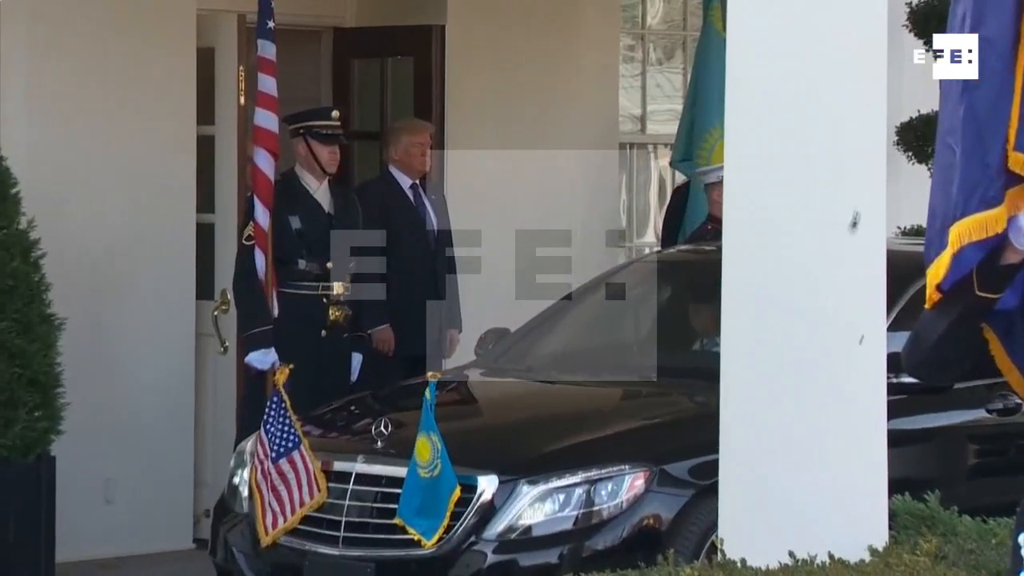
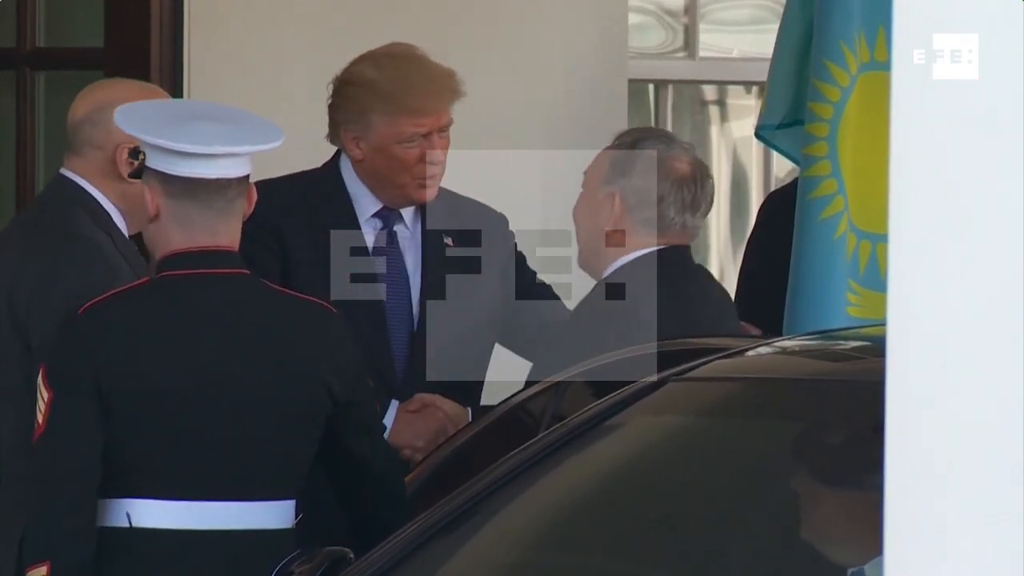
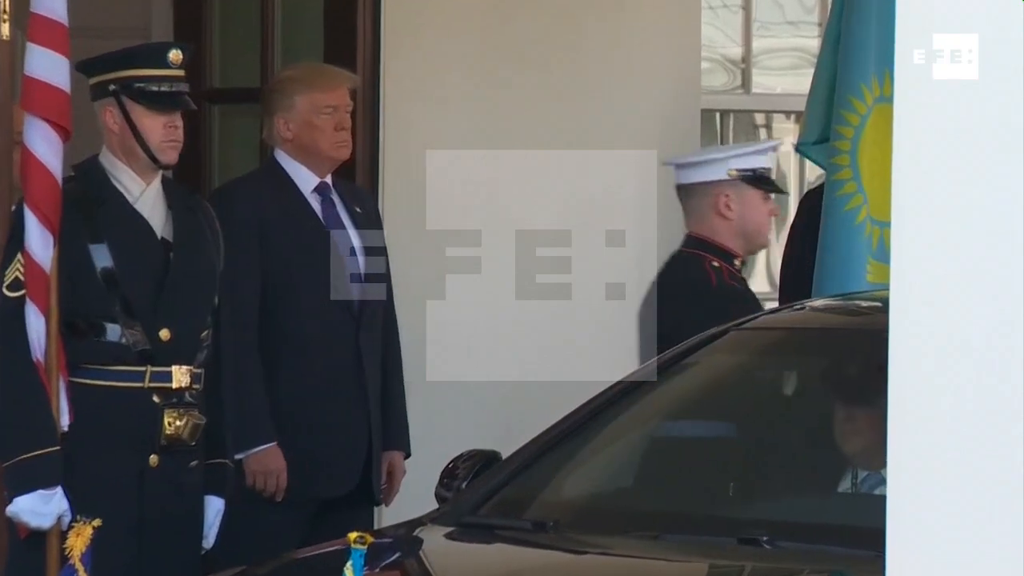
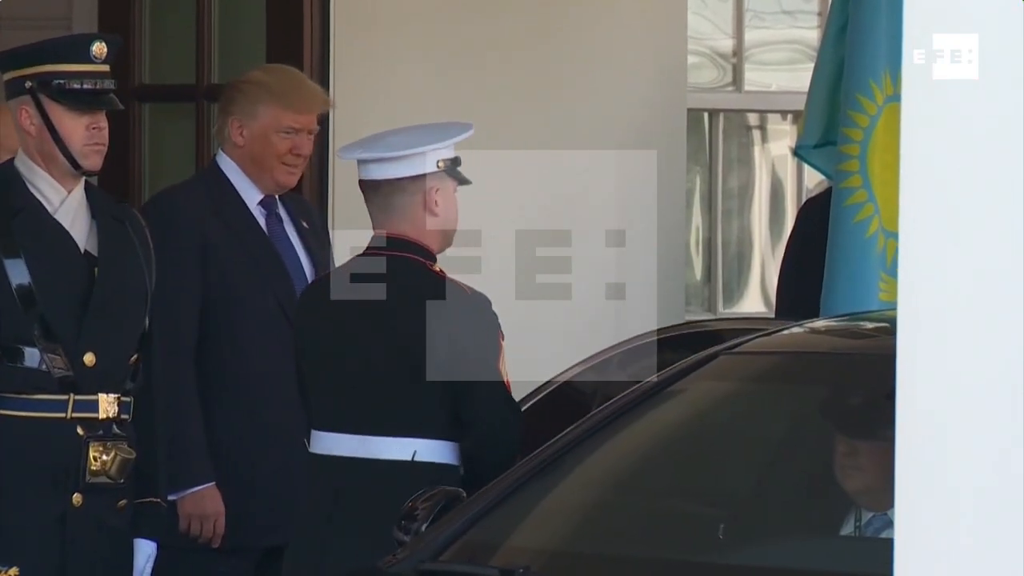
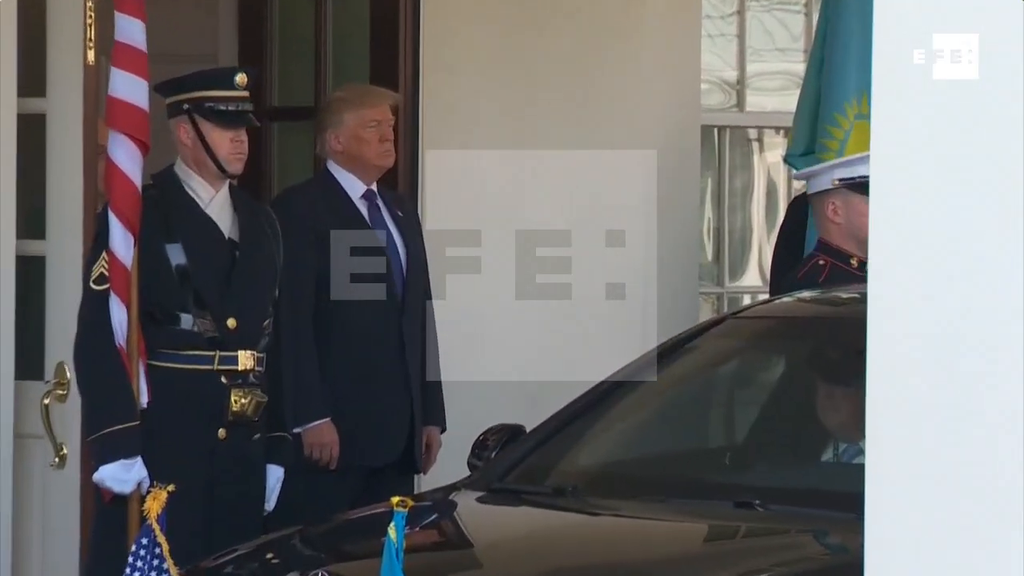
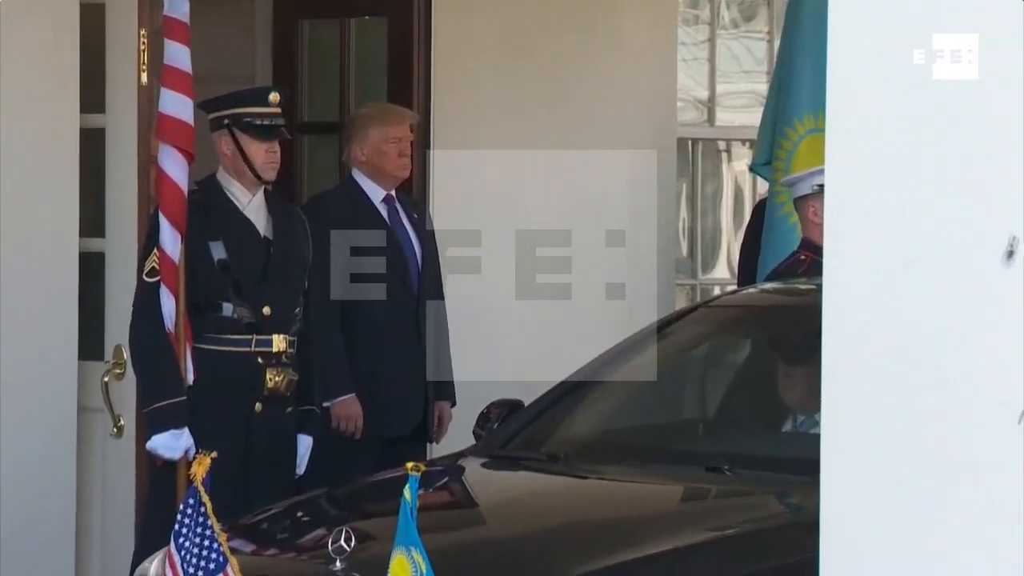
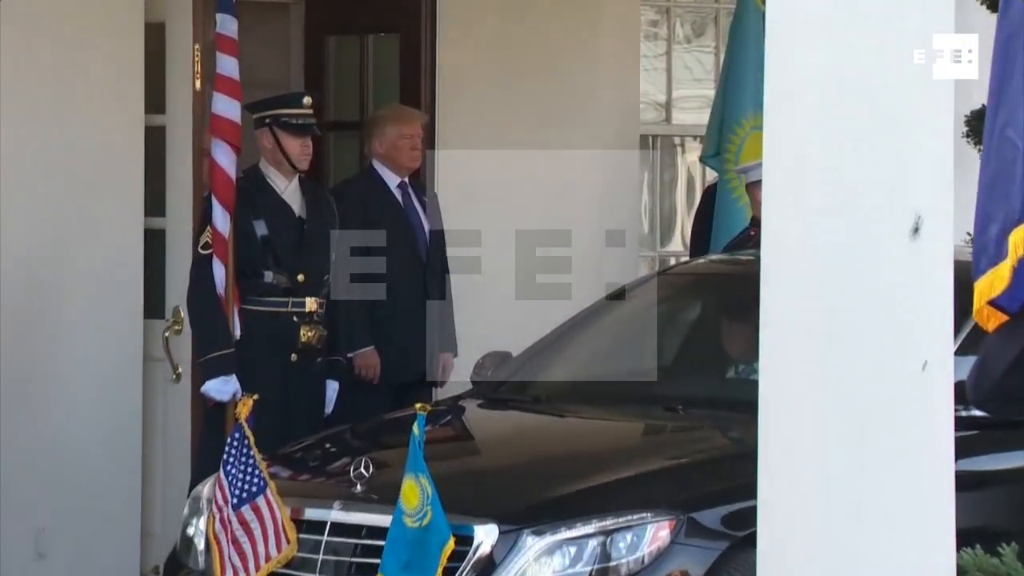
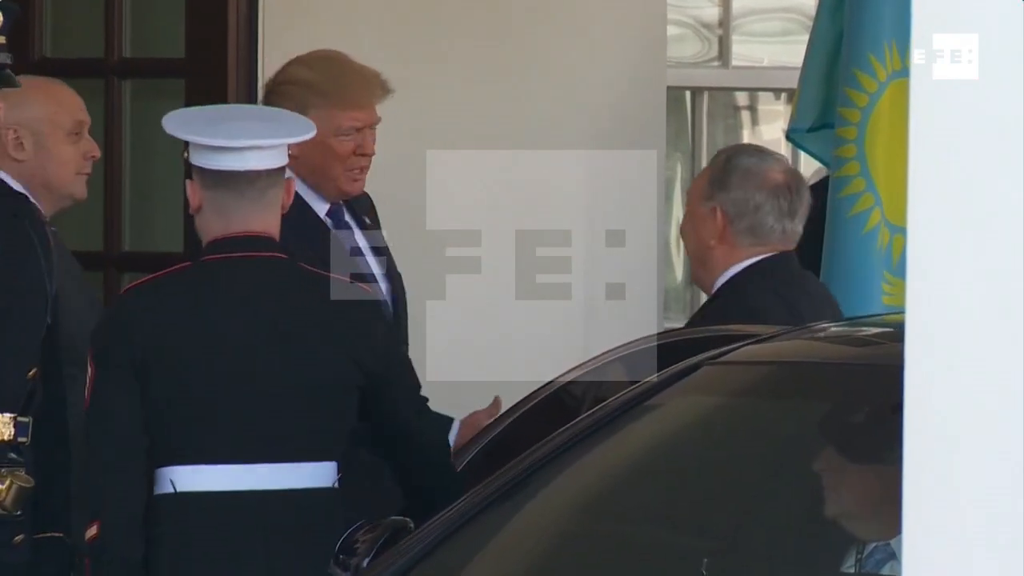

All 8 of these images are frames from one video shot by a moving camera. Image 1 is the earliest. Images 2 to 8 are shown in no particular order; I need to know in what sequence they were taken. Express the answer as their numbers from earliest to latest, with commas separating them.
7, 6, 5, 3, 4, 8, 2
